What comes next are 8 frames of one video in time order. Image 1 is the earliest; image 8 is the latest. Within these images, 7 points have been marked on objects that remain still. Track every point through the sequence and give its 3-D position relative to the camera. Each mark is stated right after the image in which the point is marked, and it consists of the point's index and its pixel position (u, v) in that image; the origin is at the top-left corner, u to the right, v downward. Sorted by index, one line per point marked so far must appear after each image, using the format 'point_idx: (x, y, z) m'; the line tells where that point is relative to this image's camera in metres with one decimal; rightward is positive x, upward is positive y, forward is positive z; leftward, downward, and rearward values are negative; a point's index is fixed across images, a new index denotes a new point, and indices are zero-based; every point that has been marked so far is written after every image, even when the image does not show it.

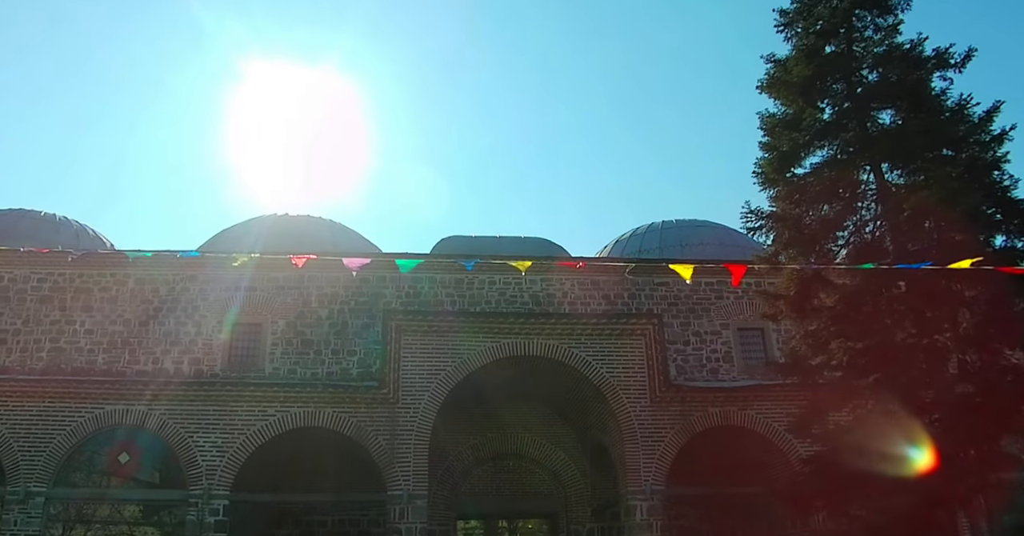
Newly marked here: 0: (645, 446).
0: (+2.0, -2.8, +12.6) m
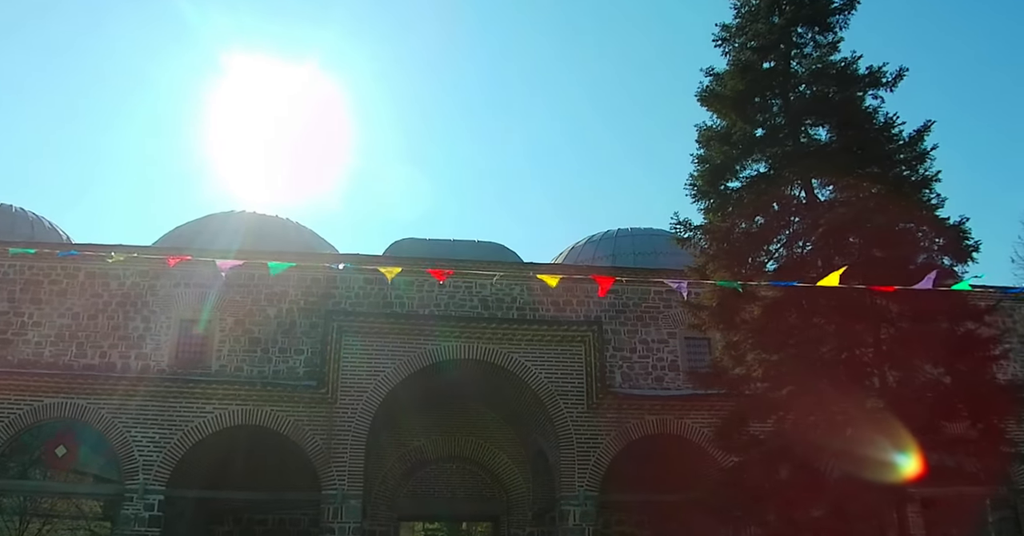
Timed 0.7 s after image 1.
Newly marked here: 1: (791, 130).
0: (+1.1, -2.9, +12.7) m
1: (+3.8, +1.9, +11.0) m
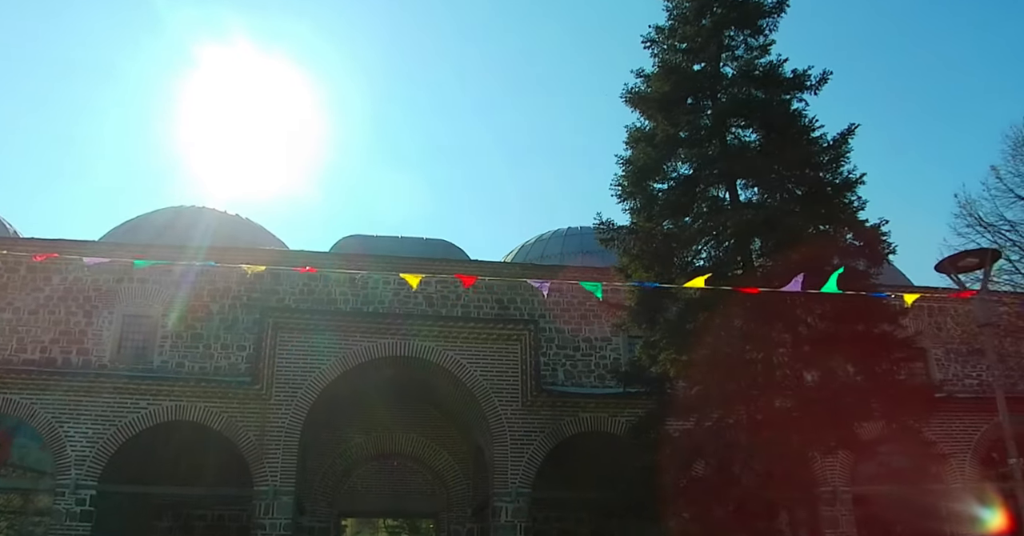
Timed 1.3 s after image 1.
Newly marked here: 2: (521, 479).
0: (0.0, -2.8, +12.8) m
1: (+2.8, +1.9, +11.1) m
2: (+0.1, -3.3, +12.6) m
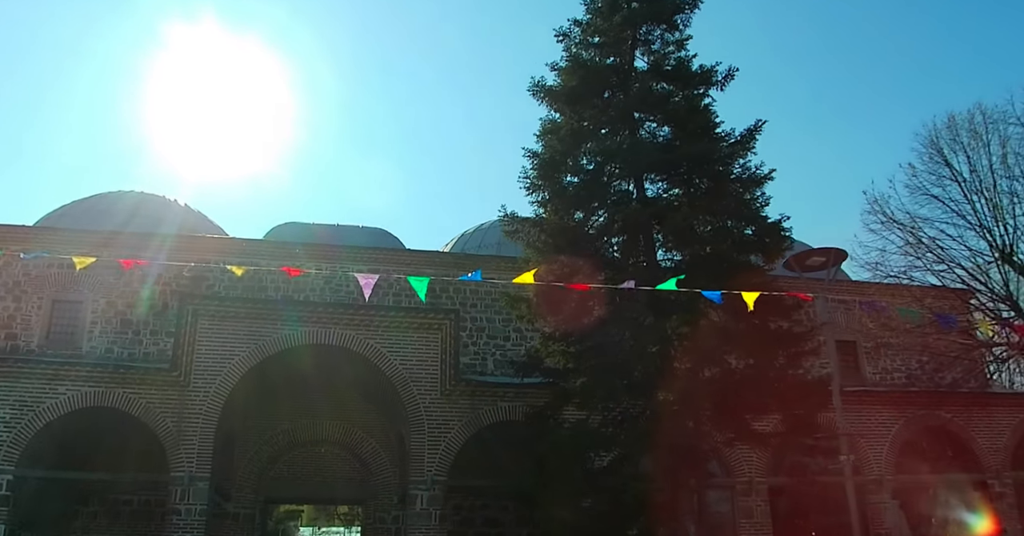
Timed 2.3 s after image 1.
0: (-1.3, -2.7, +12.9) m
1: (+1.6, +2.0, +11.2) m
2: (-1.2, -3.1, +12.7) m
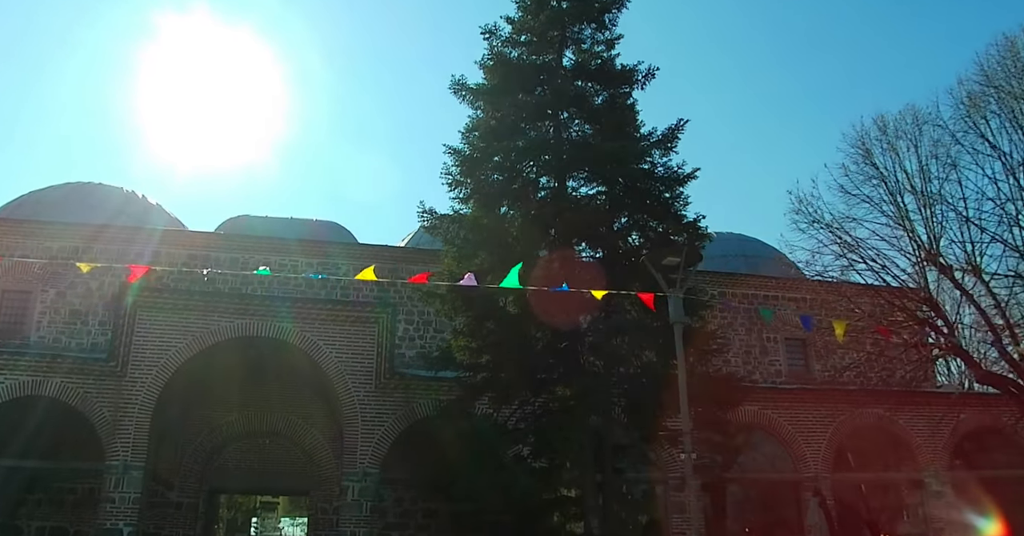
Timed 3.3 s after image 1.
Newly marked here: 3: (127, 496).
0: (-2.4, -2.6, +13.1) m
1: (+0.5, +2.0, +11.3) m
2: (-2.3, -3.1, +12.9) m
3: (-6.0, -3.5, +12.4) m
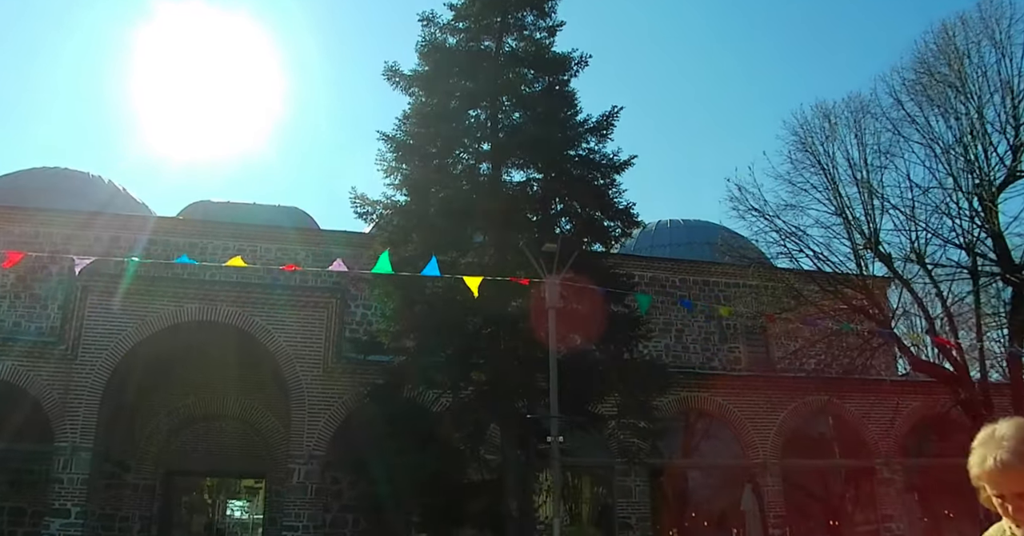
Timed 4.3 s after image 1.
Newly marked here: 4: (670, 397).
0: (-3.3, -2.4, +13.2) m
1: (-0.4, +2.2, +11.3) m
2: (-3.2, -2.8, +13.1) m
3: (-6.9, -3.3, +12.7) m
4: (+2.8, -2.3, +14.4) m
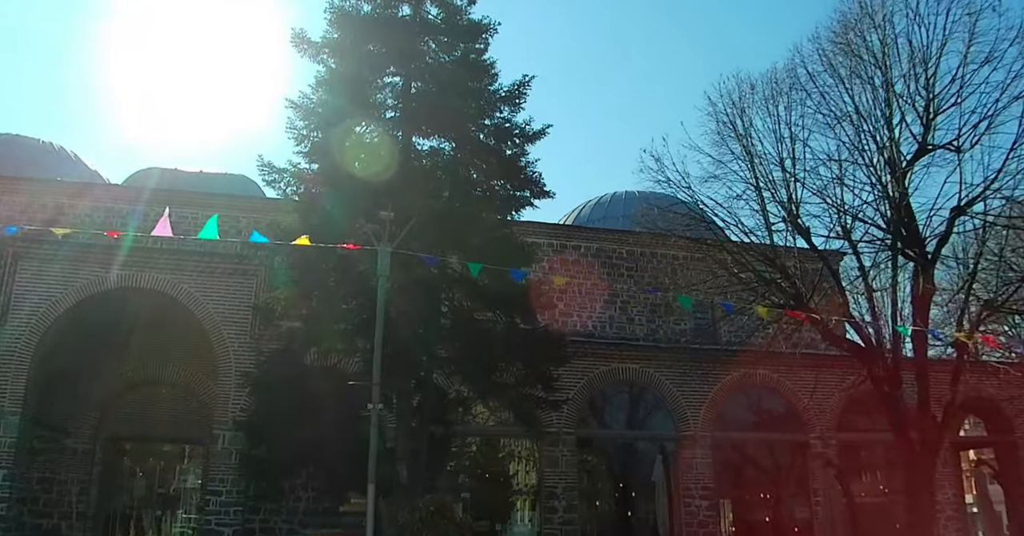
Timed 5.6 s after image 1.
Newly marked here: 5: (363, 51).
0: (-4.6, -1.8, +13.3) m
1: (-1.6, +2.6, +11.2) m
2: (-4.5, -2.3, +13.2) m
3: (-8.1, -2.7, +12.9) m
4: (+1.6, -1.8, +14.4) m
5: (-2.1, +3.0, +11.3) m
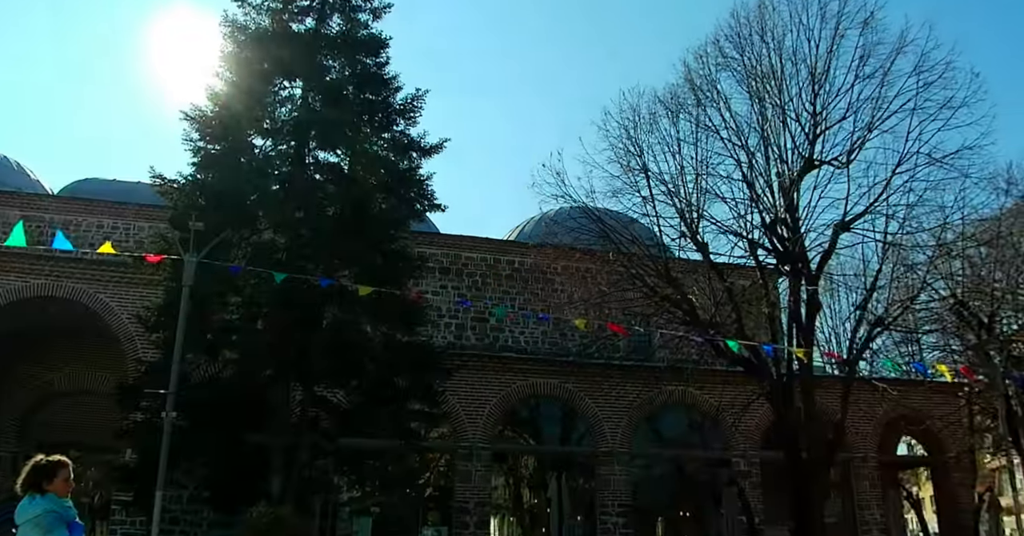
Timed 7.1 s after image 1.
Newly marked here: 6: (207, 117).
0: (-6.1, -2.0, +13.4) m
1: (-3.1, +2.5, +11.3) m
2: (-6.0, -2.5, +13.2) m
3: (-9.6, -2.9, +12.9) m
4: (+0.1, -2.1, +14.4) m
5: (-3.6, +2.9, +11.4) m
6: (-4.2, +2.1, +11.3) m
